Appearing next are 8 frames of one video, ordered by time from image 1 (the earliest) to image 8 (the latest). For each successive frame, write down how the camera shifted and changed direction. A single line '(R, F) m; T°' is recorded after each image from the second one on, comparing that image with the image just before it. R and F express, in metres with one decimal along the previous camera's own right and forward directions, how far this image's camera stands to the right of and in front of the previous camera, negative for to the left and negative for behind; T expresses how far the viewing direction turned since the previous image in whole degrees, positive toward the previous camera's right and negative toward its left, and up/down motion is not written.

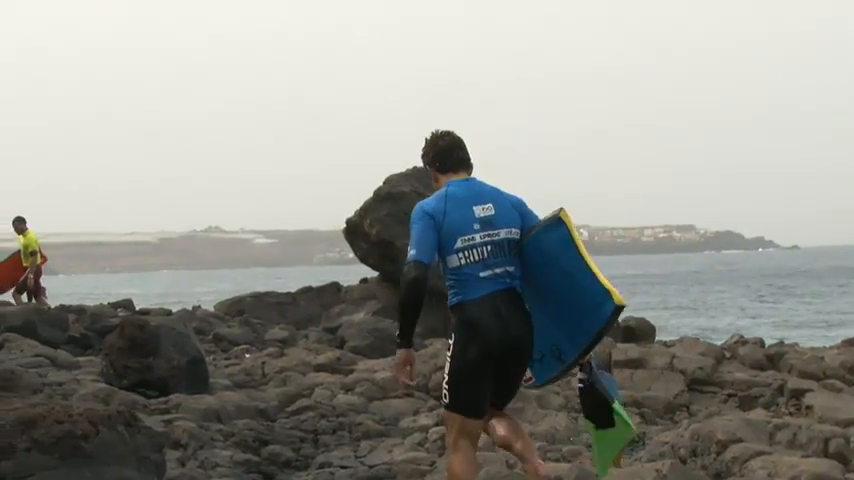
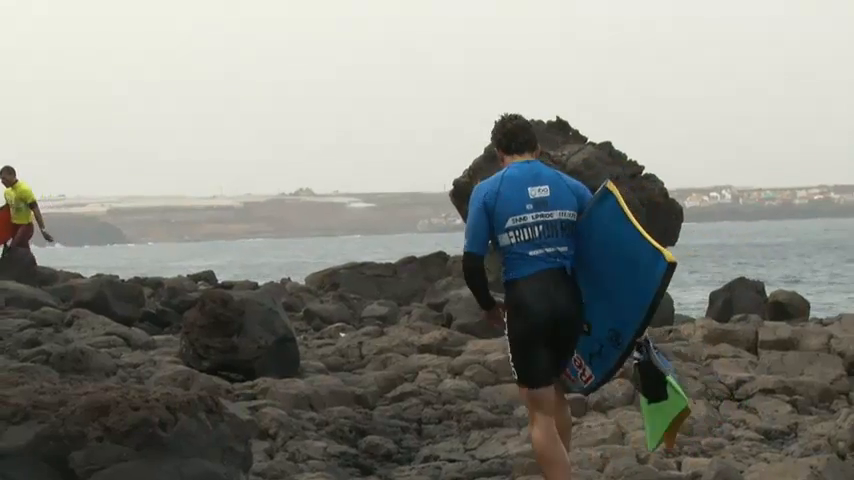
(0.0, +1.4) m; -4°
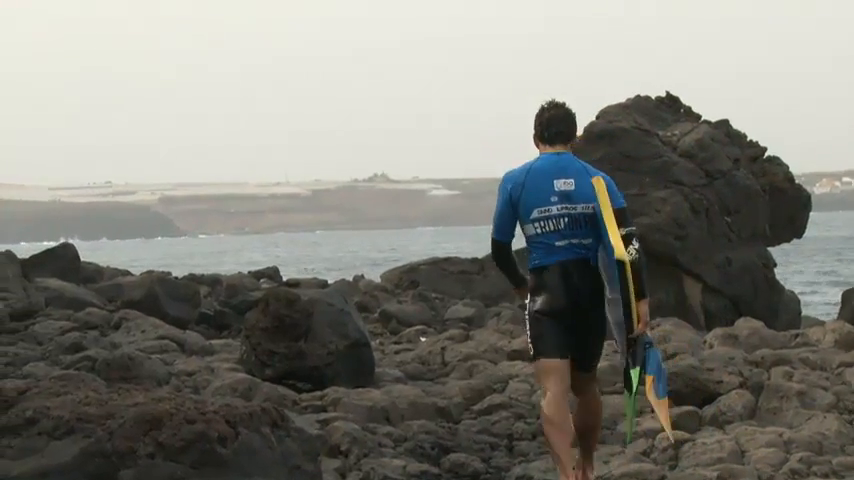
(-0.1, +1.2) m; -2°
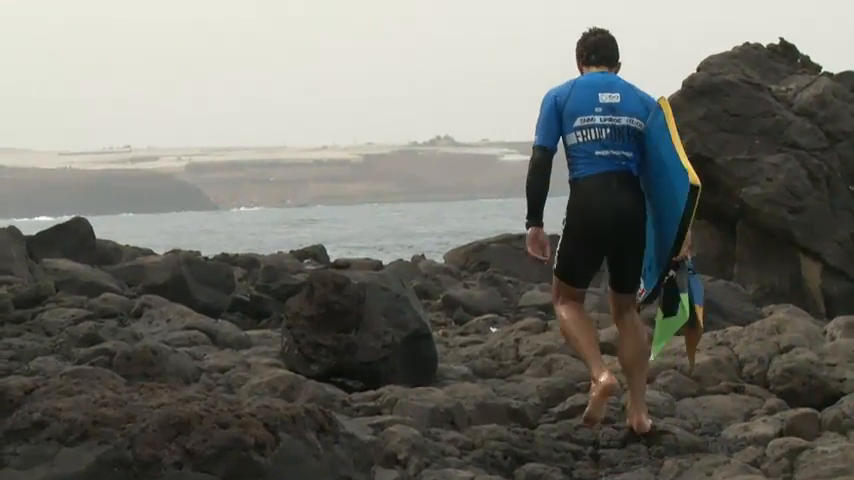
(-0.1, +1.4) m; -2°
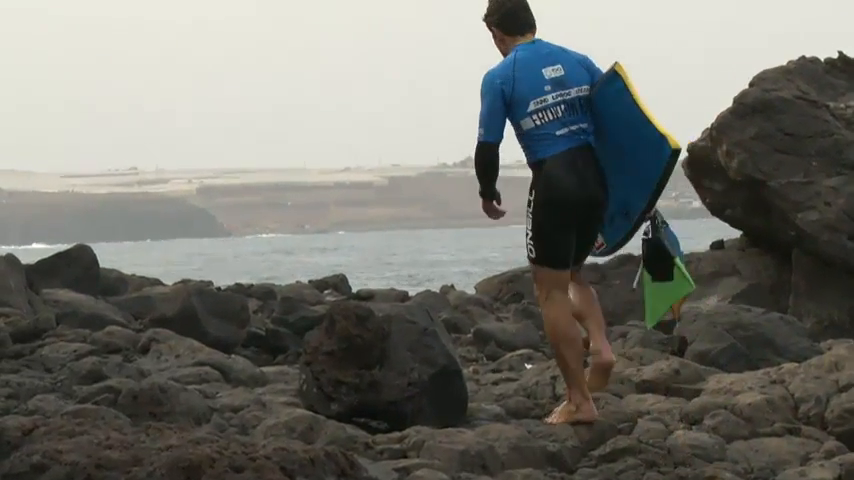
(-0.1, +0.6) m; -1°
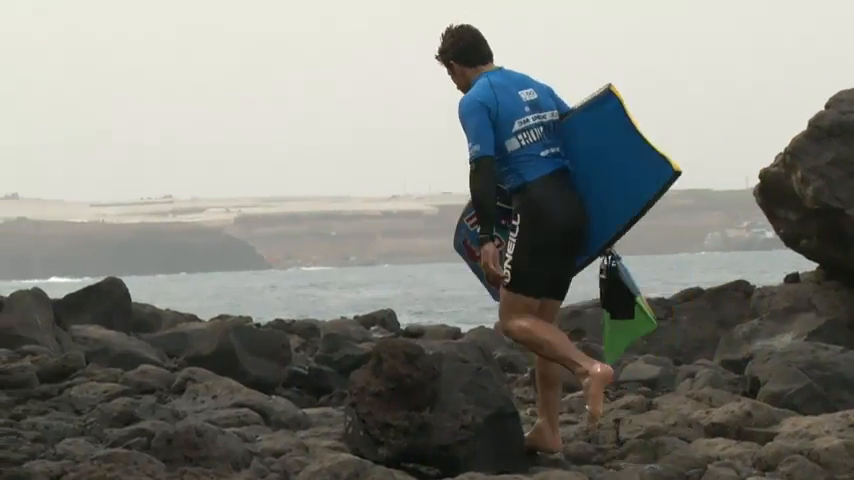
(-0.1, +0.5) m; -1°
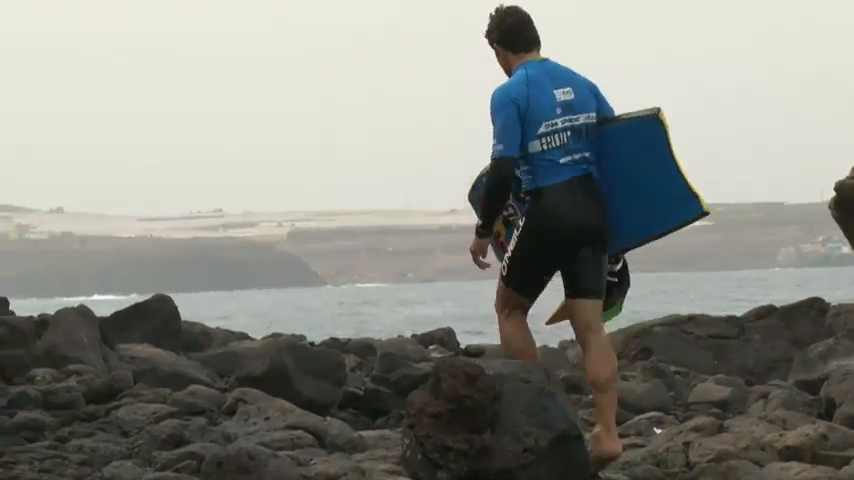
(-0.2, +0.3) m; -1°
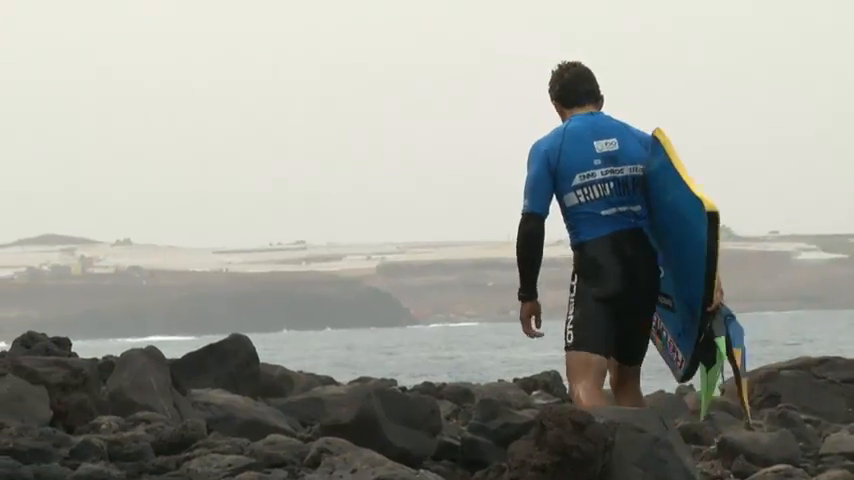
(-0.3, +0.6) m; -1°
